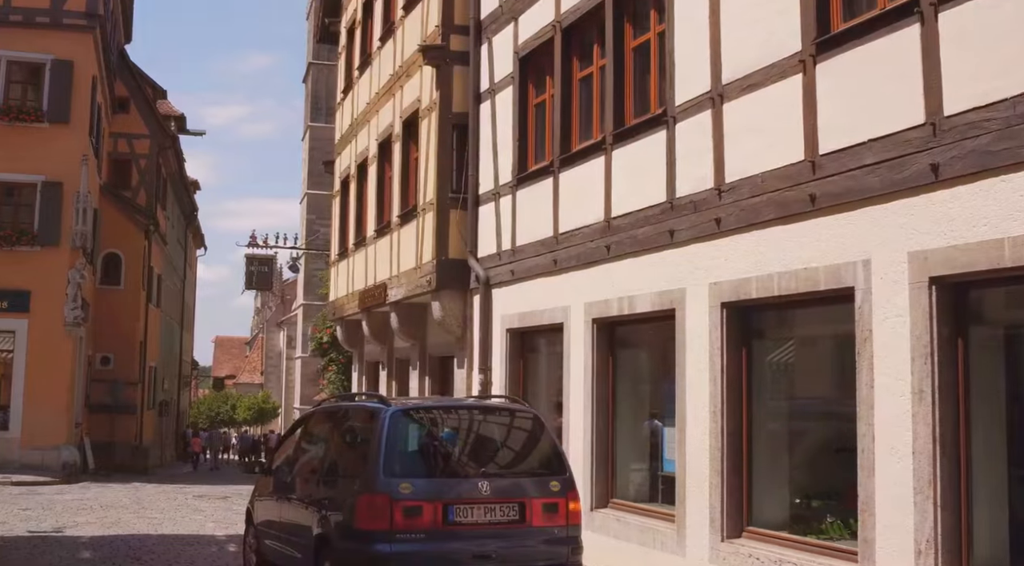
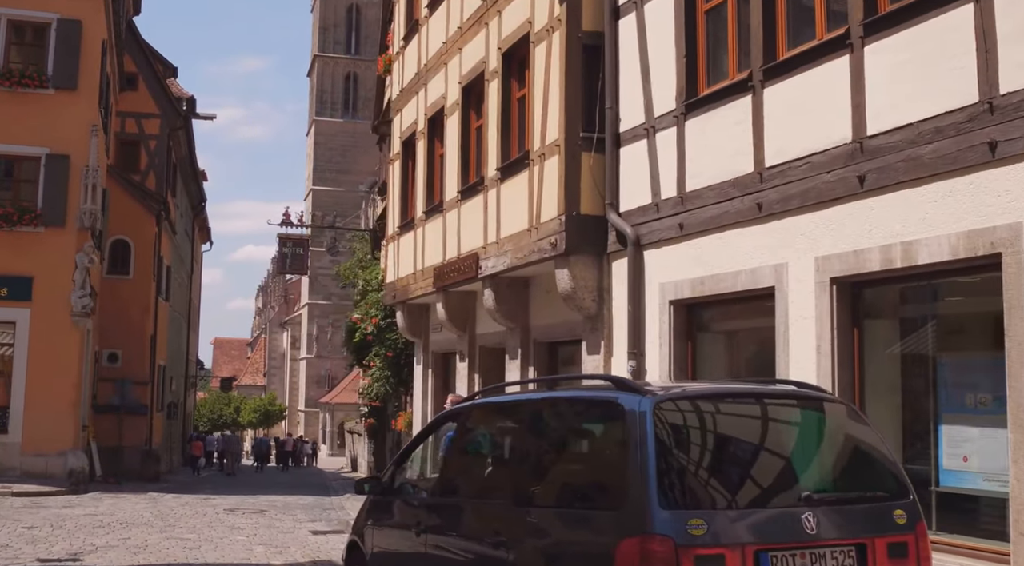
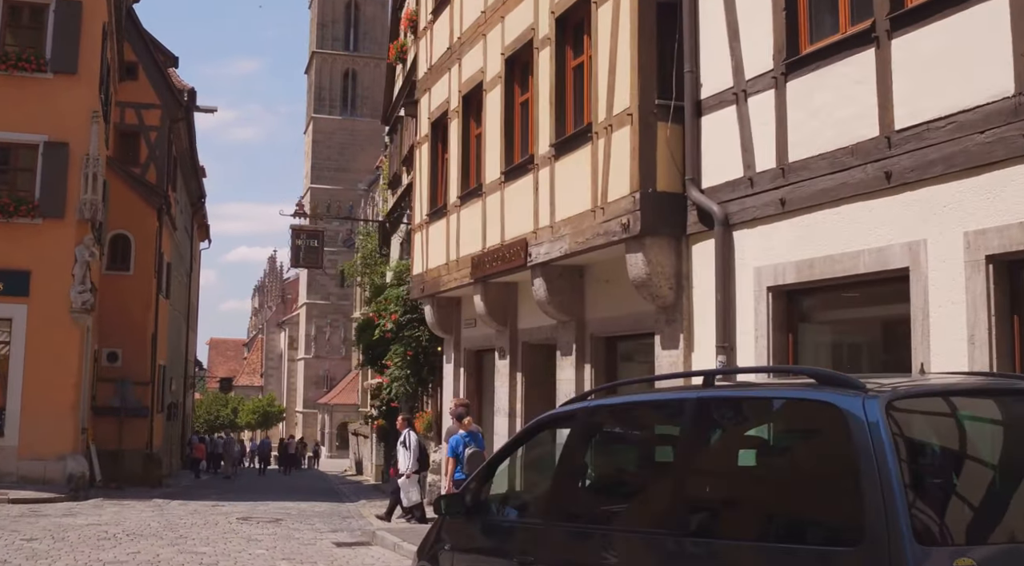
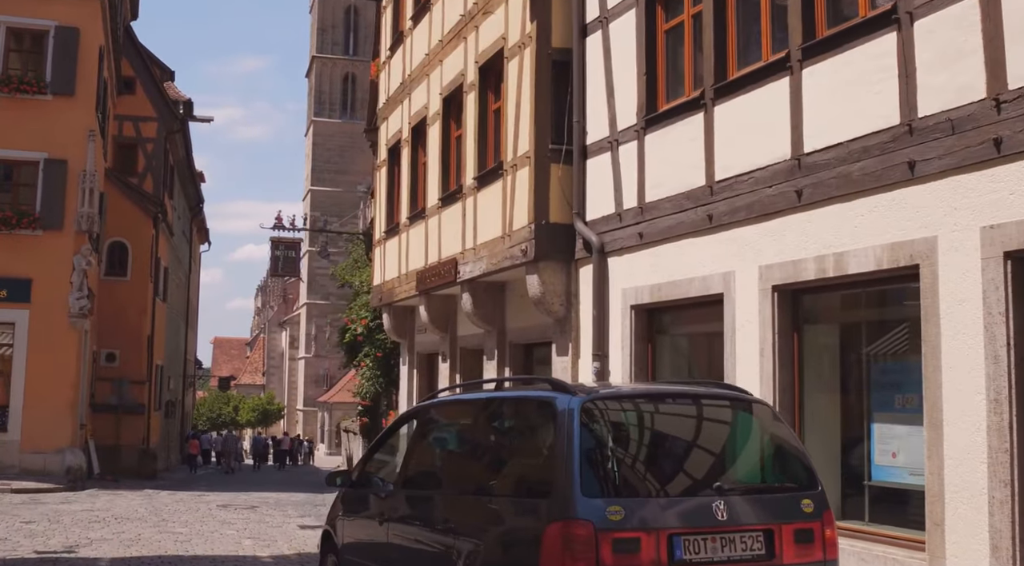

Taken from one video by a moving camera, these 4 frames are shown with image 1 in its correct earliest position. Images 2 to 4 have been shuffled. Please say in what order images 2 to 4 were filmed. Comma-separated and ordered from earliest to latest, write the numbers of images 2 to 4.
4, 2, 3
